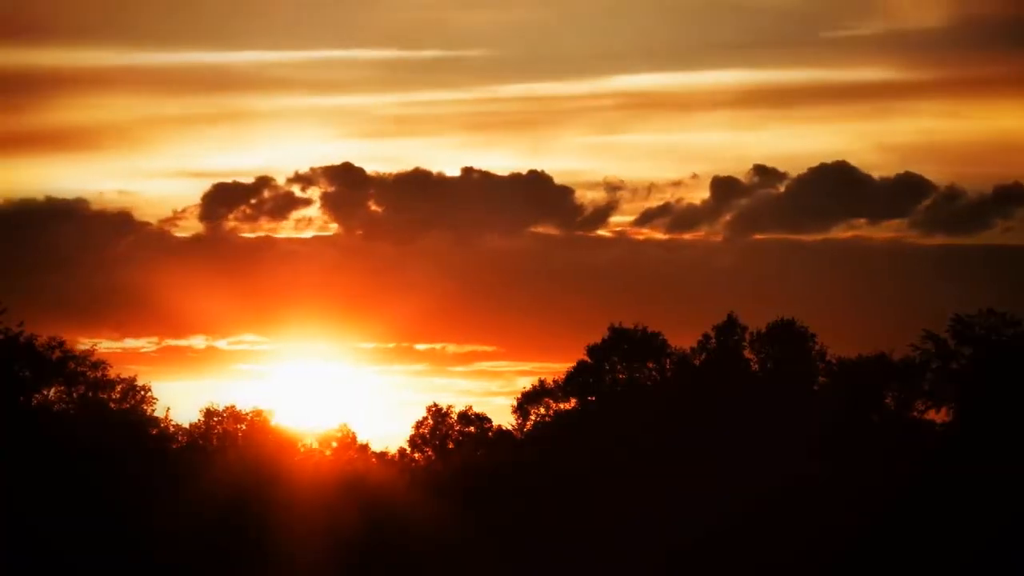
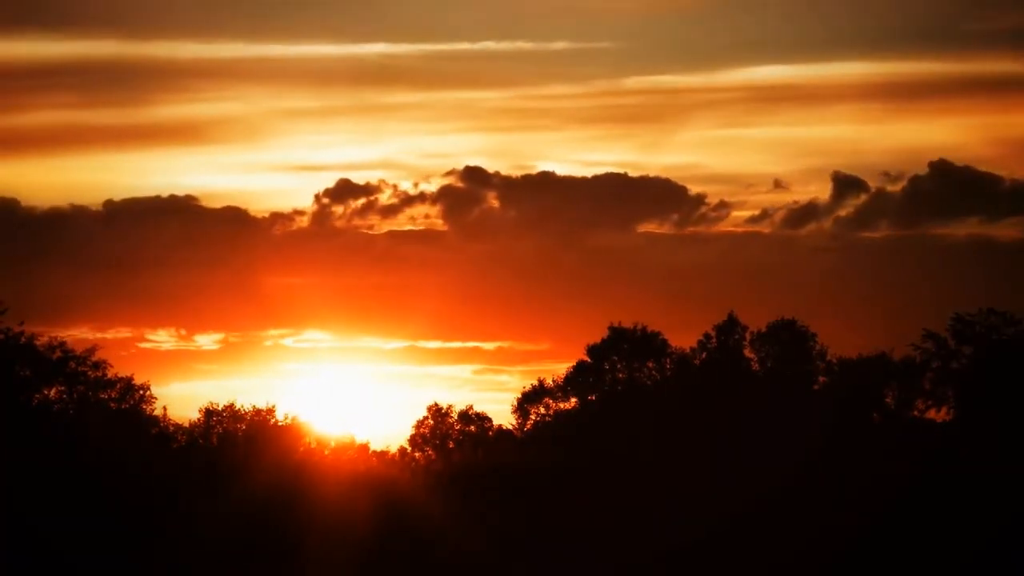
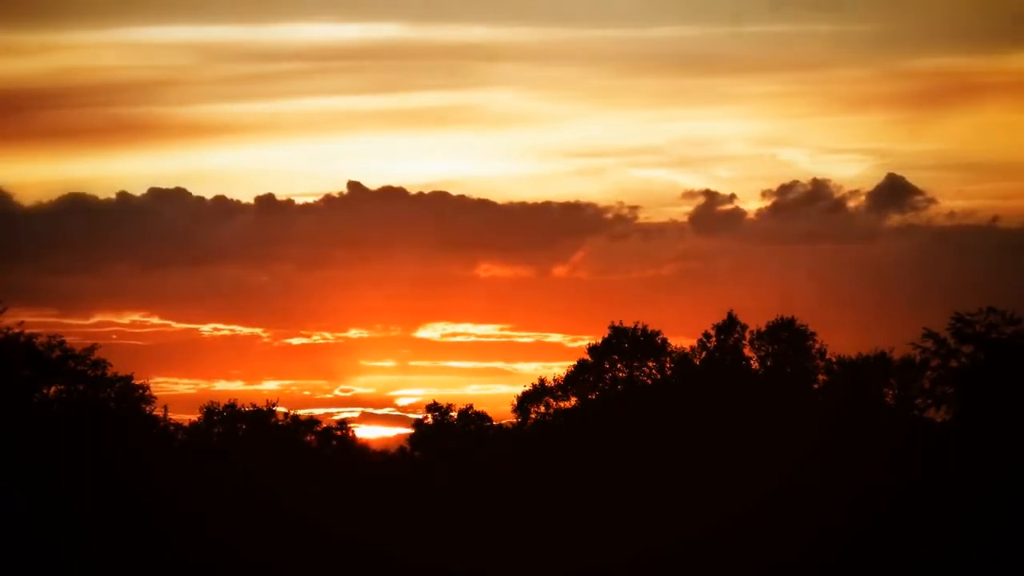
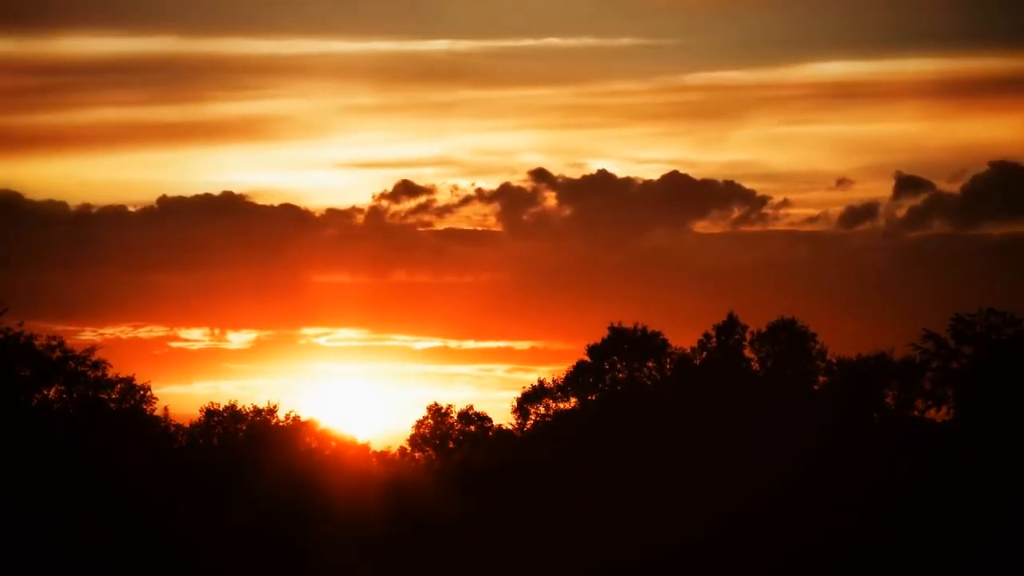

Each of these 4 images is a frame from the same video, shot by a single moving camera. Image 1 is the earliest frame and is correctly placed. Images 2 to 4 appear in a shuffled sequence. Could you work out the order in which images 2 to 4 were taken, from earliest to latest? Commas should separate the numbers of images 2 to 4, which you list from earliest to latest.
2, 4, 3
